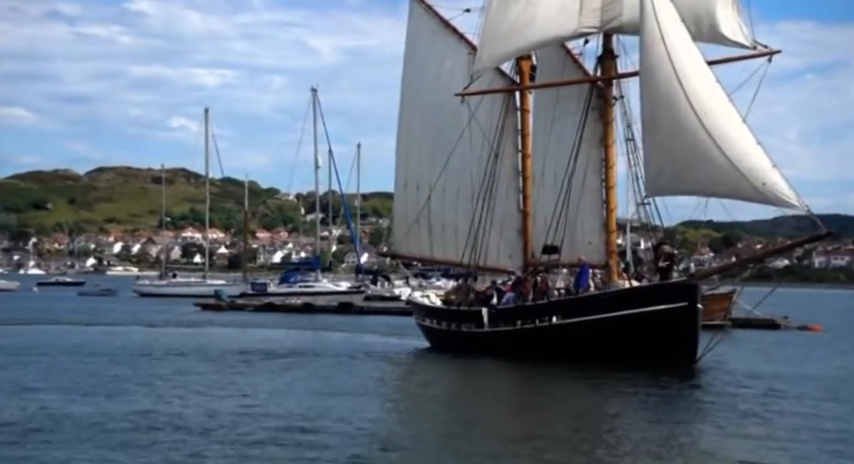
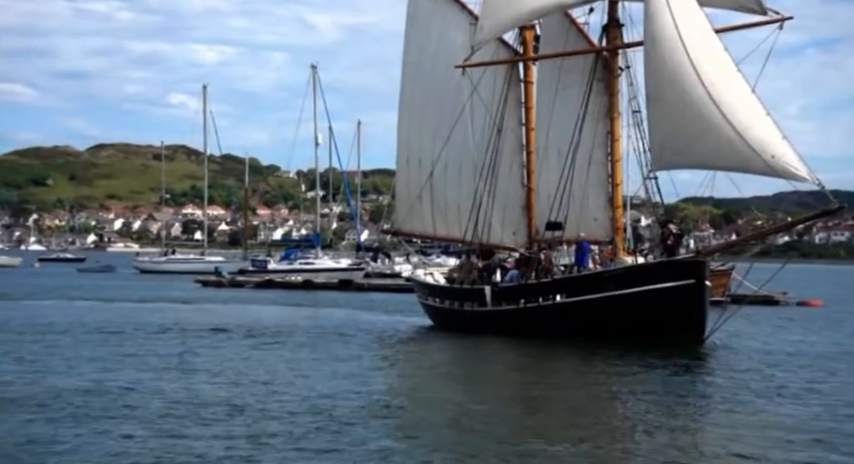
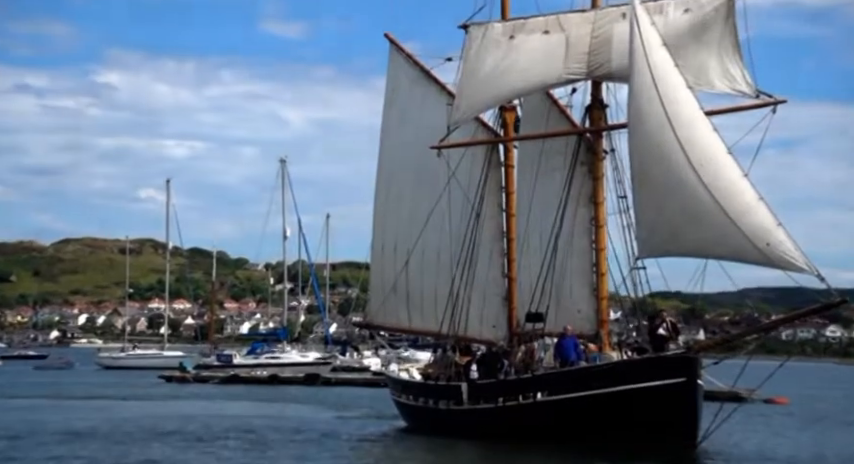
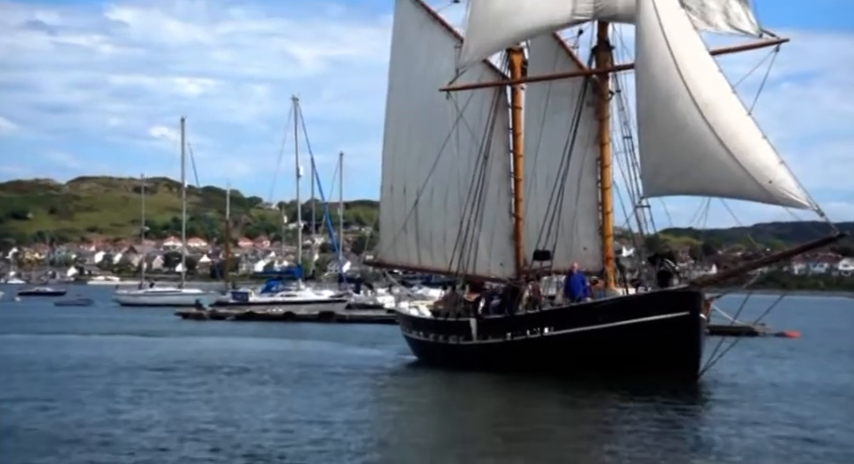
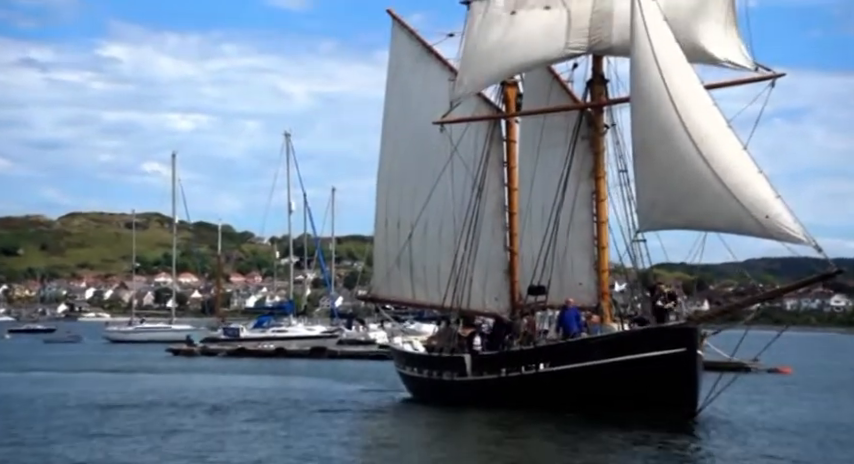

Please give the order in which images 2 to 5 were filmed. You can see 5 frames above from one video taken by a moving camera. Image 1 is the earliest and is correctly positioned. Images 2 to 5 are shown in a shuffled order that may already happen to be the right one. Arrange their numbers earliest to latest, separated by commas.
2, 4, 5, 3
